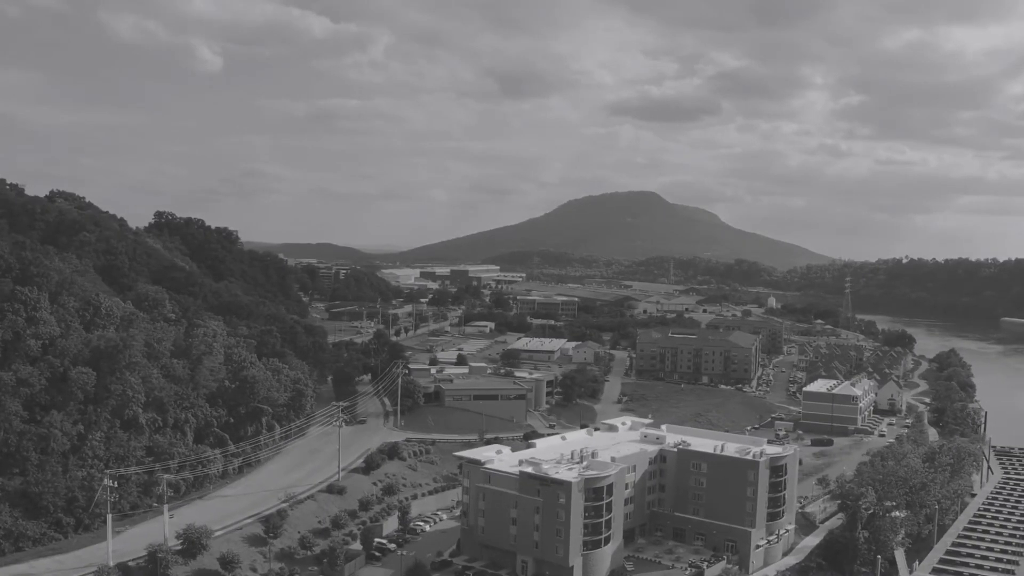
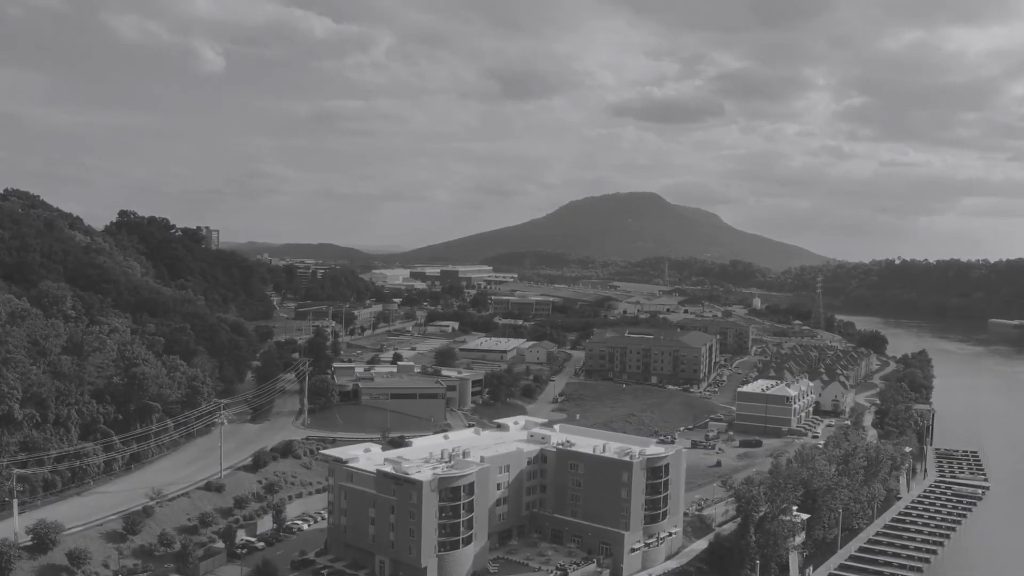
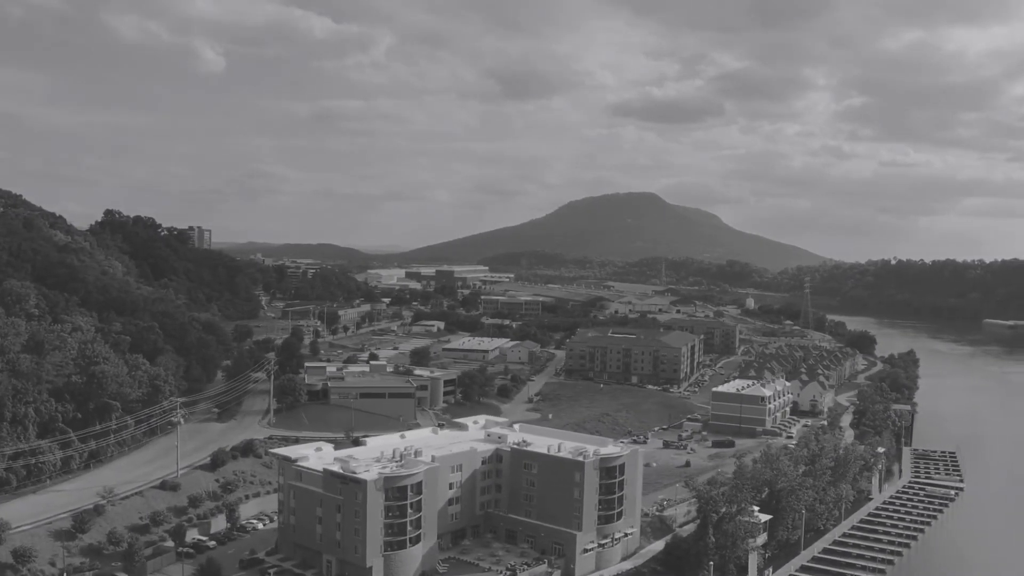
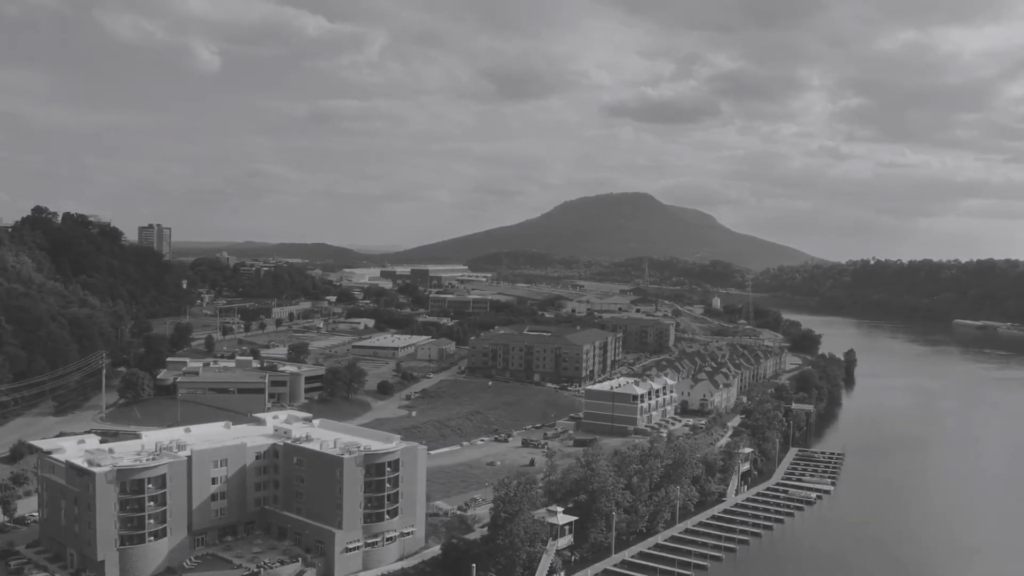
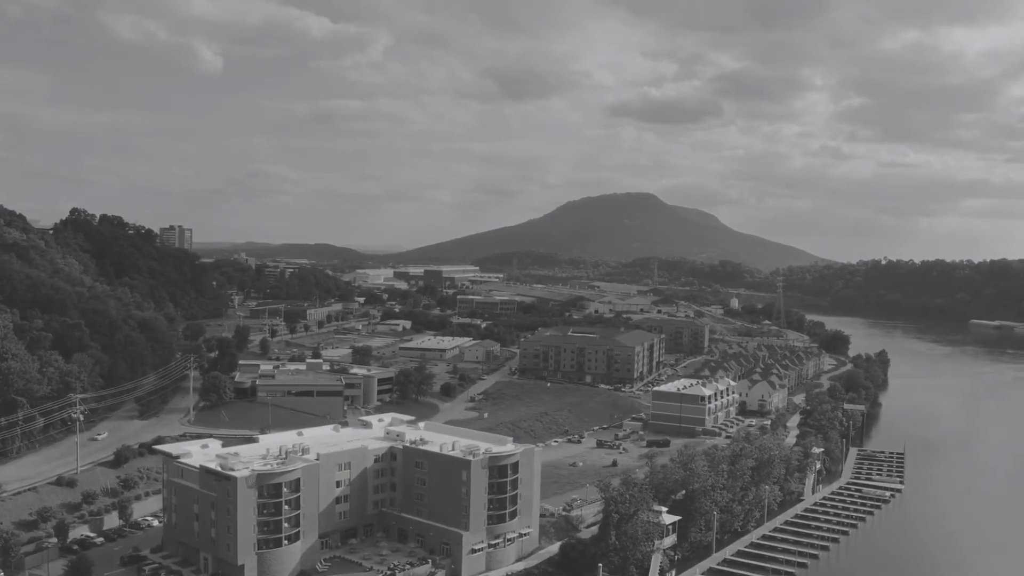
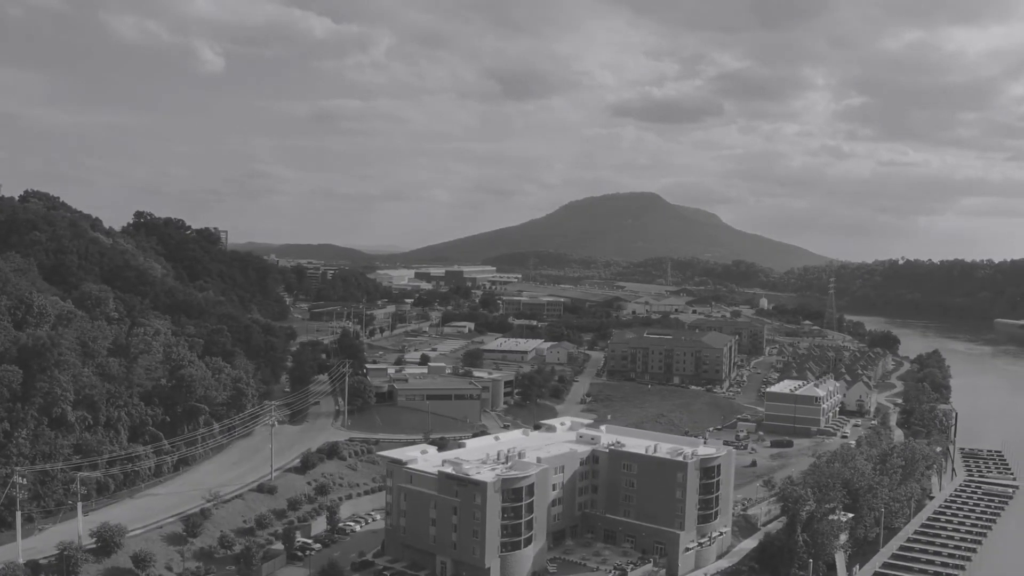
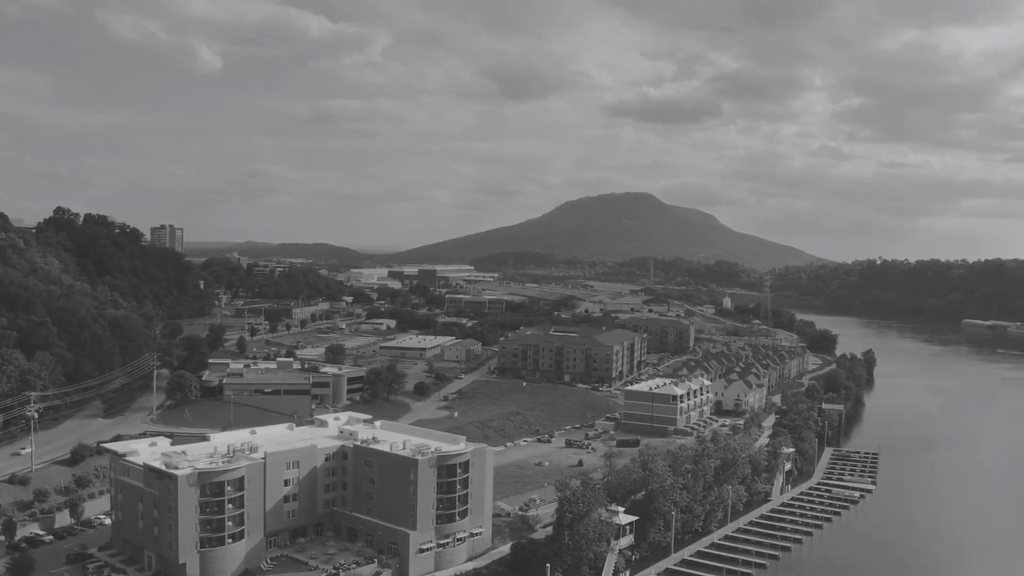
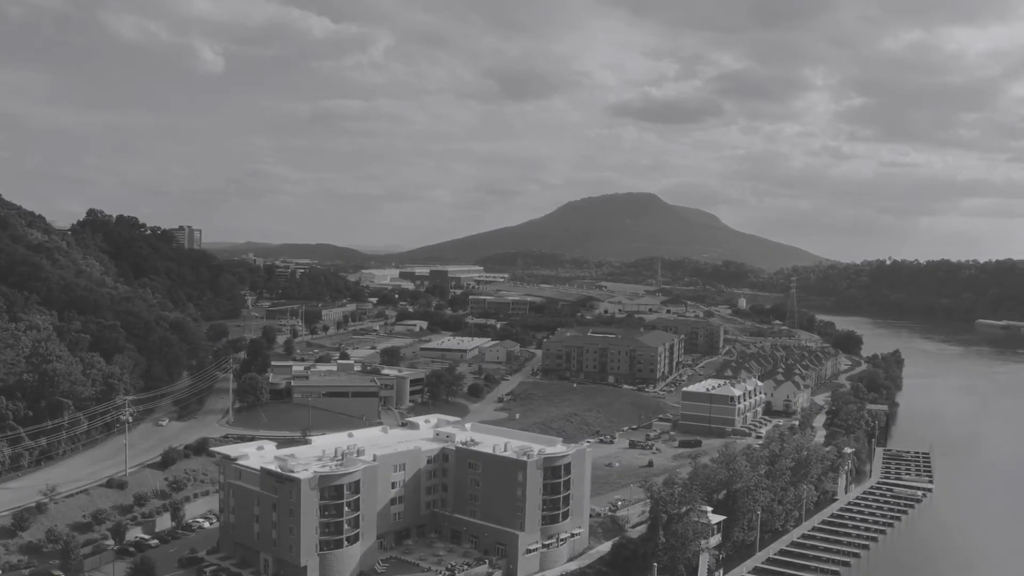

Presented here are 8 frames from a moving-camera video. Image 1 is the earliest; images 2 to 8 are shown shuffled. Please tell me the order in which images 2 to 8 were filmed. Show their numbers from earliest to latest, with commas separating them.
6, 2, 3, 8, 5, 7, 4
